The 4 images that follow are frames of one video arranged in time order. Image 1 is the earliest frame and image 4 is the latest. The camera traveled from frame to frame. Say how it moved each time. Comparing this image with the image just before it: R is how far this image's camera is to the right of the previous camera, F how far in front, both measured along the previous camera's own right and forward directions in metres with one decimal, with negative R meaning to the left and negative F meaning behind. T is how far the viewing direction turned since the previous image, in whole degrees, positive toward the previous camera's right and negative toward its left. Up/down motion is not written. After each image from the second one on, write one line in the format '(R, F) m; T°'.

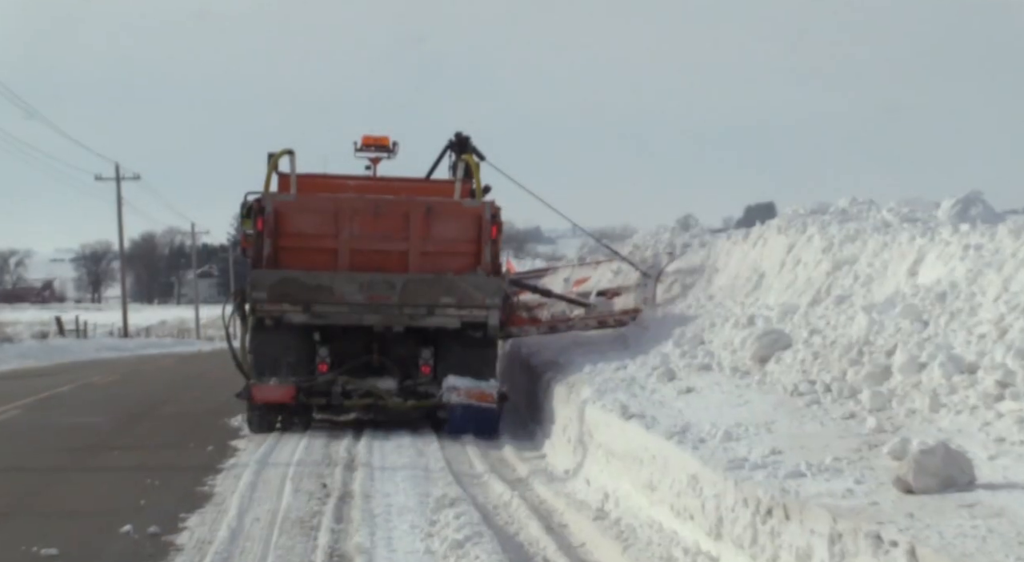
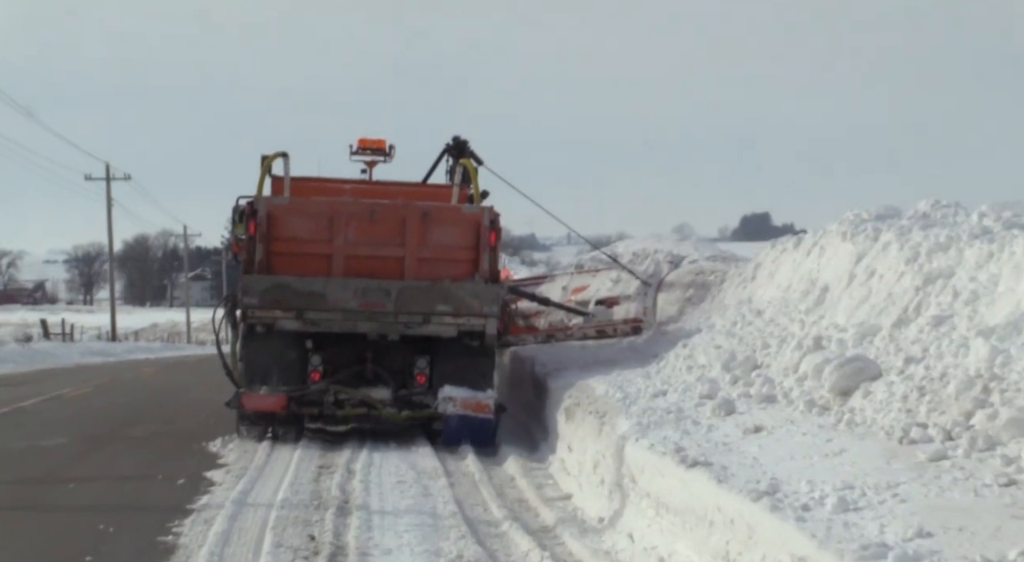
(-0.2, +2.0) m; 0°
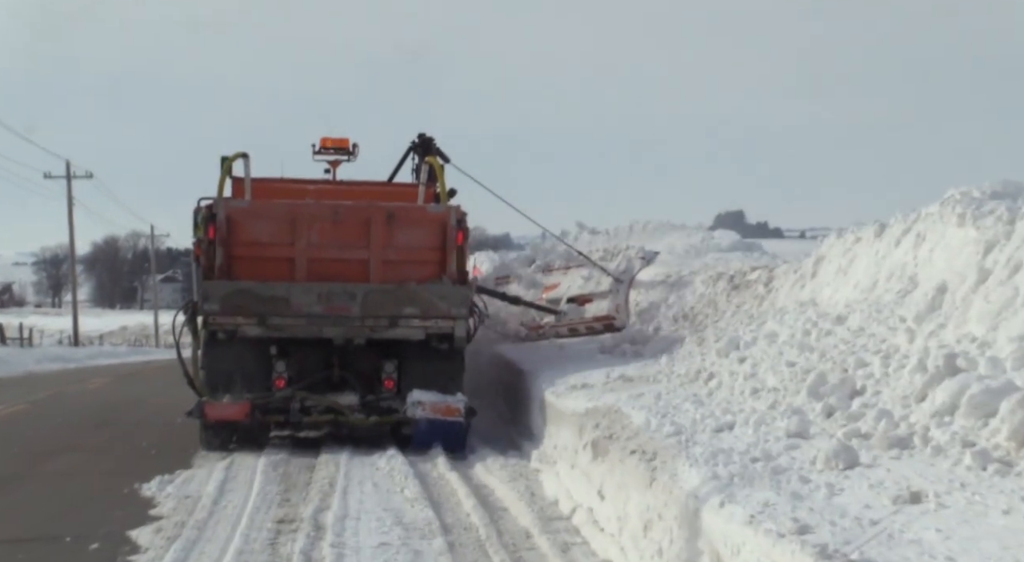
(-0.3, +3.0) m; +1°
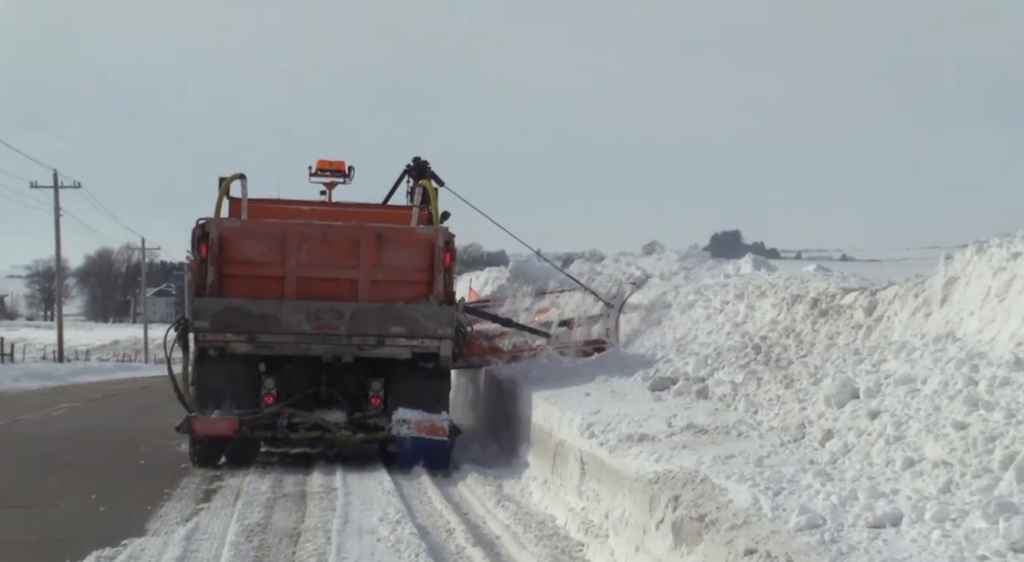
(-0.3, +2.9) m; 0°
